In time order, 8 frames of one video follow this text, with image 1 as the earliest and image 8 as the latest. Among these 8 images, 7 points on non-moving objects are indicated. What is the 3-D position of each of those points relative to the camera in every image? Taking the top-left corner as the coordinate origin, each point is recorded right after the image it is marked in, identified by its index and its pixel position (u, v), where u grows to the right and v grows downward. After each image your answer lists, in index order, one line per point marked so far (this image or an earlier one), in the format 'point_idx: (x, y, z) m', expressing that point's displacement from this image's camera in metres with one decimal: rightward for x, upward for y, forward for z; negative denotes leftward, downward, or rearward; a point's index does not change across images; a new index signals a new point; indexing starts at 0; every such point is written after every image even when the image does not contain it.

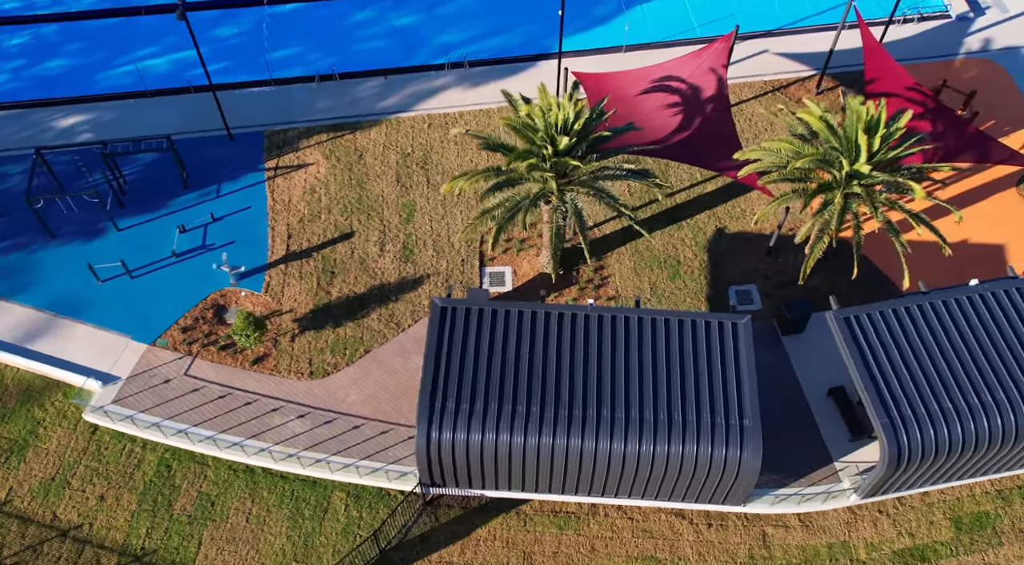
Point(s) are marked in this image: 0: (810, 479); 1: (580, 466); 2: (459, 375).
0: (+7.7, -5.1, +19.5) m
1: (+1.6, -4.4, +17.8) m
2: (-1.4, -2.2, +18.1) m
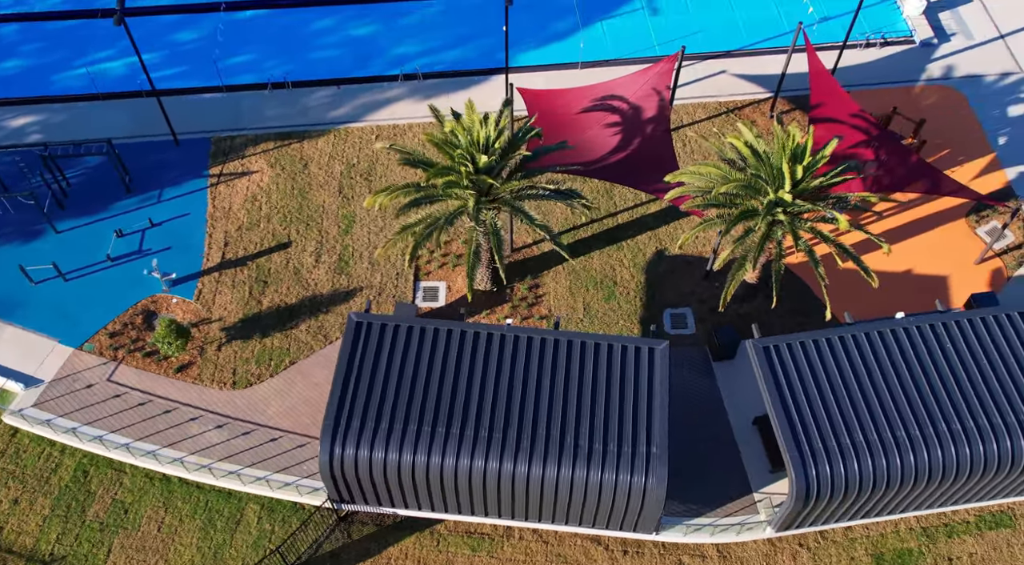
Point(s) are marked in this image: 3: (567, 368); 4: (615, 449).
0: (+5.4, -5.8, +19.1) m
1: (-0.6, -4.8, +17.6) m
2: (-3.5, -2.6, +18.0) m
3: (+1.3, -2.1, +18.4) m
4: (+2.4, -3.8, +17.3) m
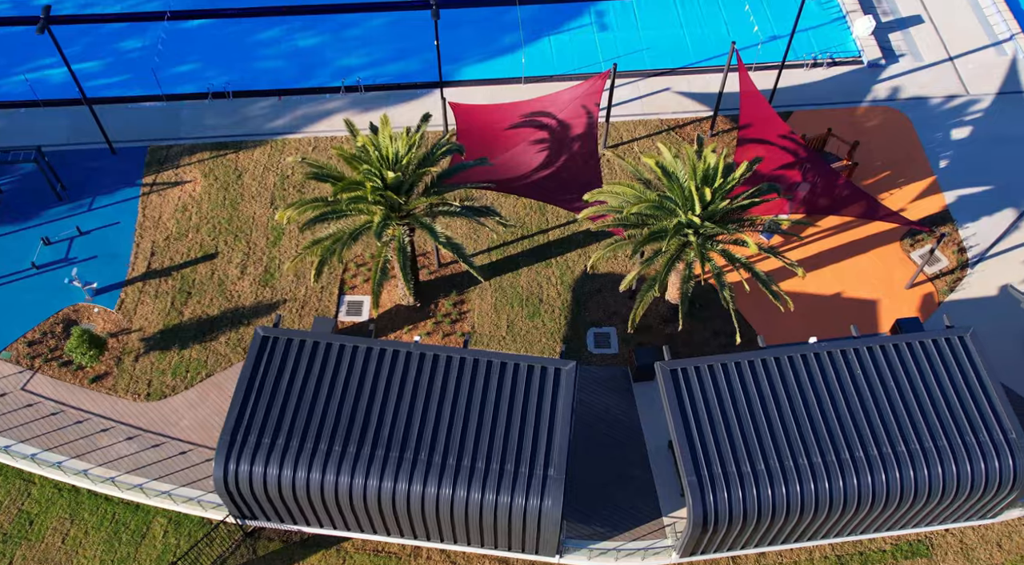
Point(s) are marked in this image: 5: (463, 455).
0: (+3.1, -6.3, +18.9) m
1: (-3.0, -5.2, +17.4) m
2: (-5.8, -3.0, +17.8) m
3: (-1.0, -2.5, +18.2) m
4: (0.0, -4.3, +17.1) m
5: (-1.1, -4.0, +17.4) m
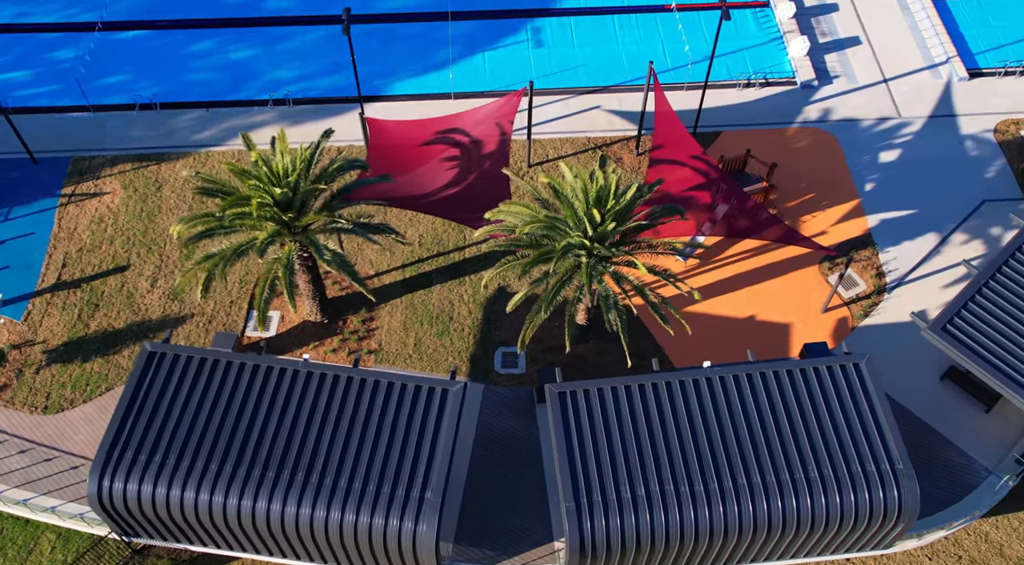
0: (+0.3, -6.8, +18.6) m
1: (-5.8, -5.6, +17.2) m
2: (-8.6, -3.3, +17.7) m
3: (-3.7, -3.0, +18.0) m
4: (-2.8, -4.8, +16.9) m
5: (-3.9, -4.4, +17.1) m
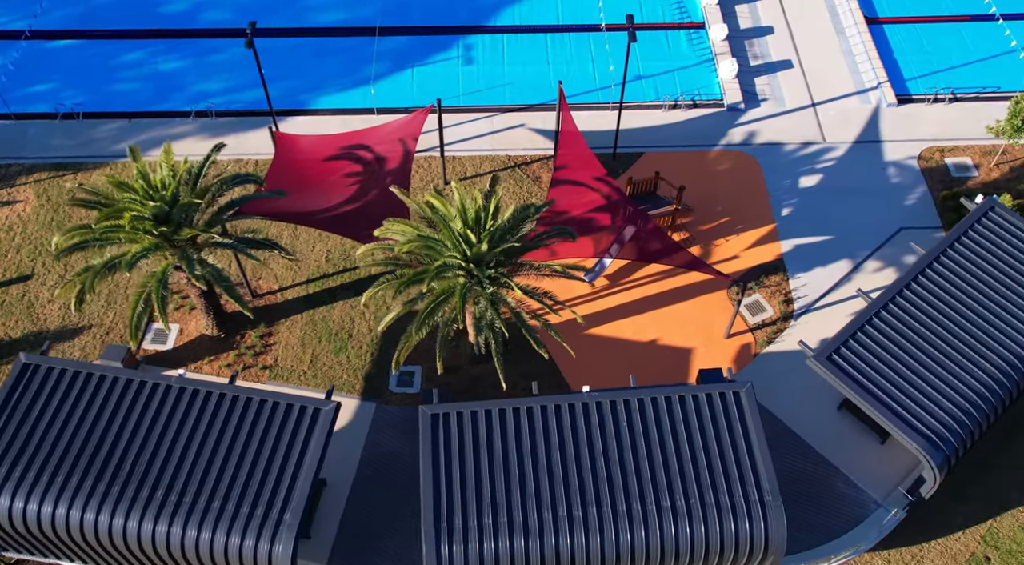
0: (-2.9, -7.3, +18.4) m
1: (-8.9, -6.0, +17.0) m
2: (-11.6, -3.6, +17.5) m
3: (-6.8, -3.4, +17.8) m
4: (-5.9, -5.1, +16.7) m
5: (-7.0, -4.8, +17.0) m
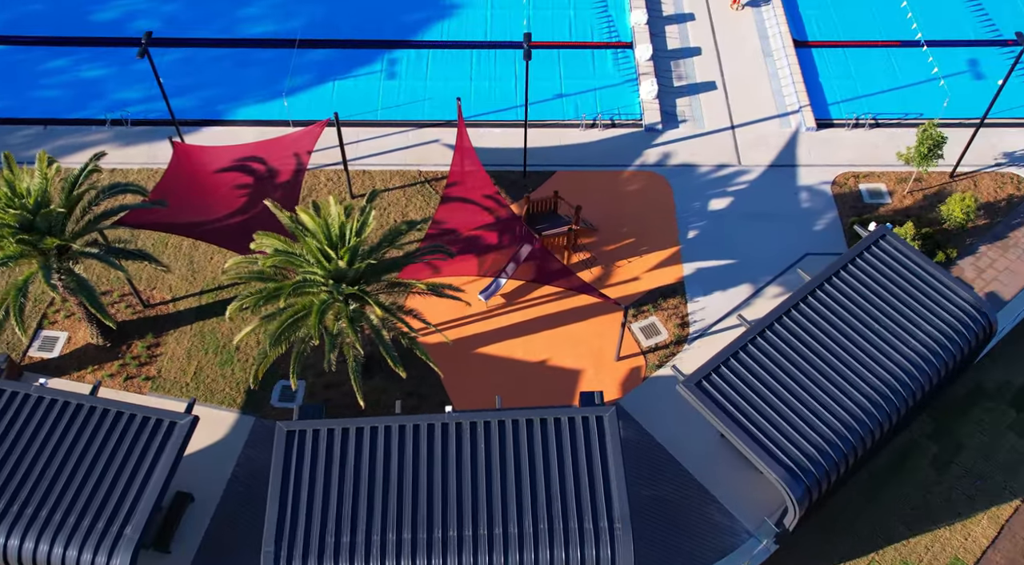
0: (-6.4, -7.7, +18.2) m
1: (-12.4, -6.1, +16.9) m
2: (-15.0, -3.7, +17.4) m
3: (-10.2, -3.6, +17.7) m
4: (-9.3, -5.4, +16.5) m
5: (-10.4, -5.0, +16.8) m
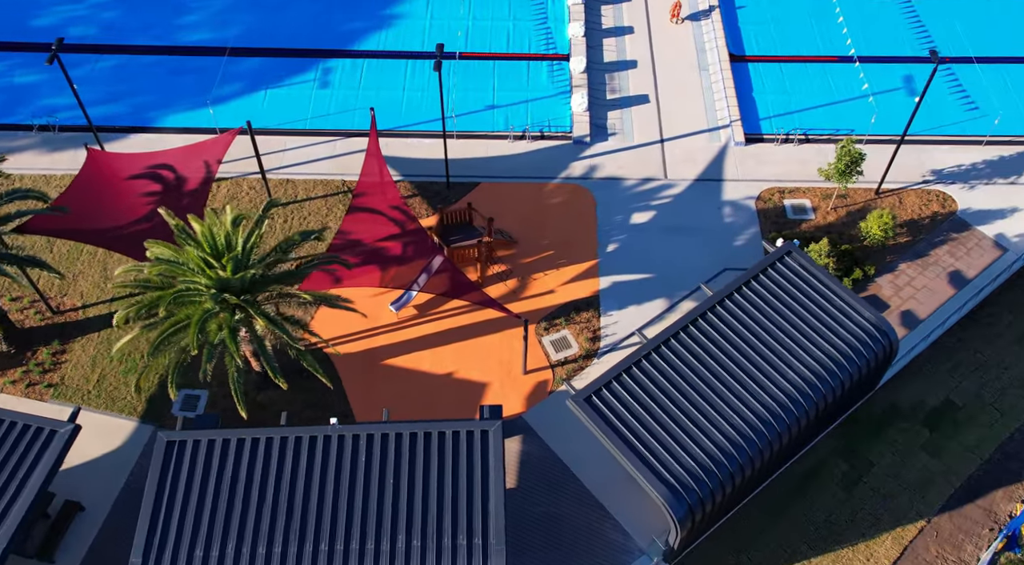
0: (-9.2, -7.9, +18.0) m
1: (-15.2, -6.2, +16.7) m
2: (-17.8, -3.8, +17.4) m
3: (-13.0, -3.8, +17.6) m
4: (-12.1, -5.5, +16.4) m
5: (-13.2, -5.2, +16.7) m
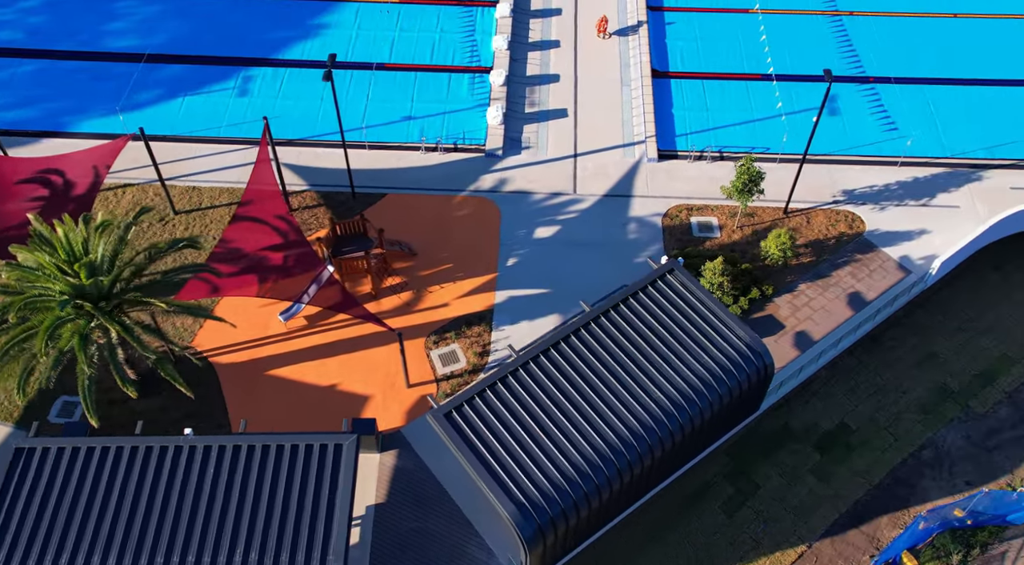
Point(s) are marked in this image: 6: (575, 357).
0: (-12.7, -8.0, +17.8) m
1: (-18.7, -6.2, +16.6) m
2: (-21.3, -3.7, +17.3) m
3: (-16.4, -3.8, +17.5) m
4: (-15.6, -5.6, +16.3) m
5: (-16.7, -5.2, +16.6) m
6: (+1.6, -1.9, +19.2) m
